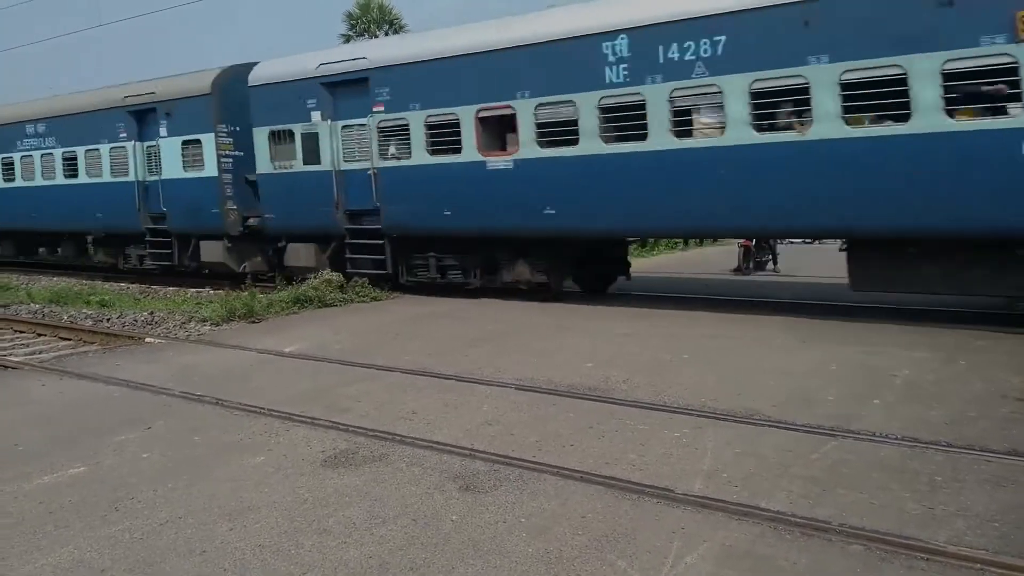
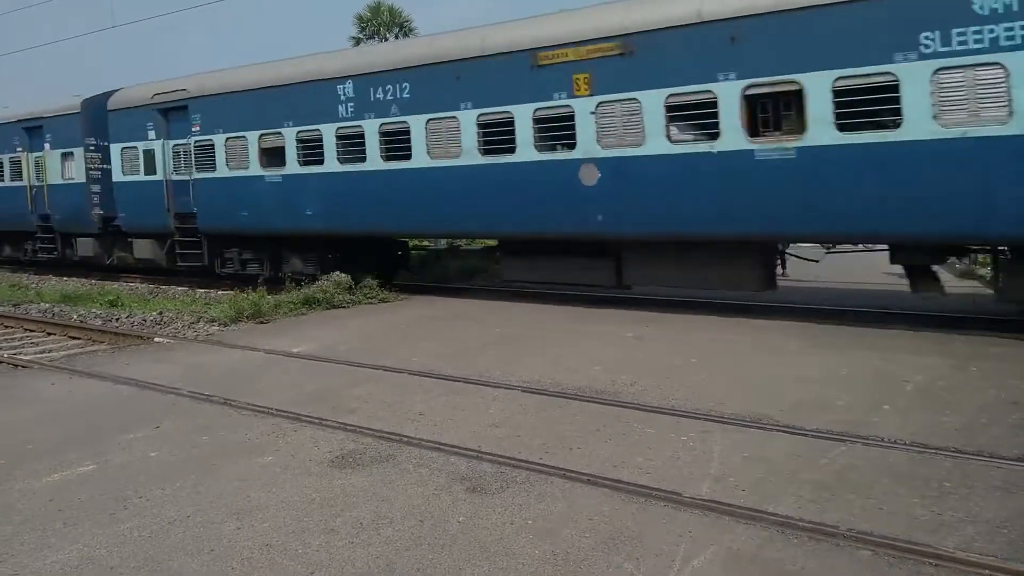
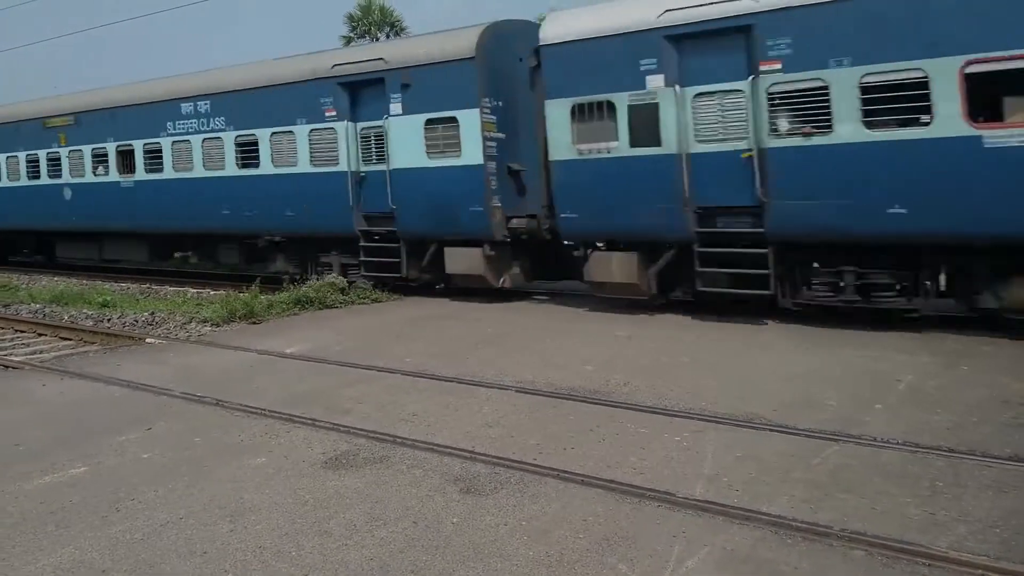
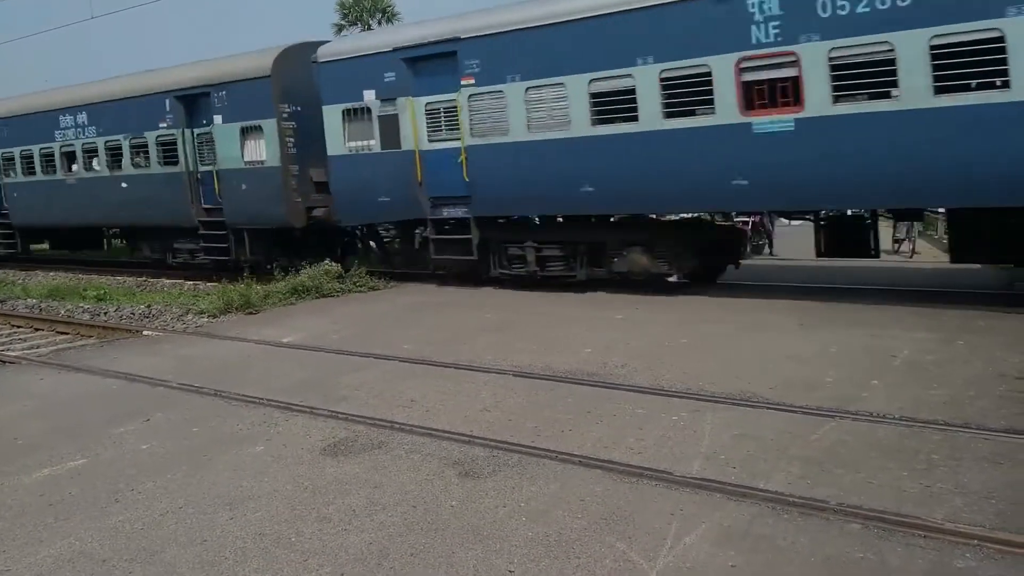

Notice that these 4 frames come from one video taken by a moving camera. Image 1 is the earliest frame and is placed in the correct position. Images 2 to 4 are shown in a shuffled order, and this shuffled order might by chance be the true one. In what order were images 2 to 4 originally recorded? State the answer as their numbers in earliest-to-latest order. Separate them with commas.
3, 2, 4
